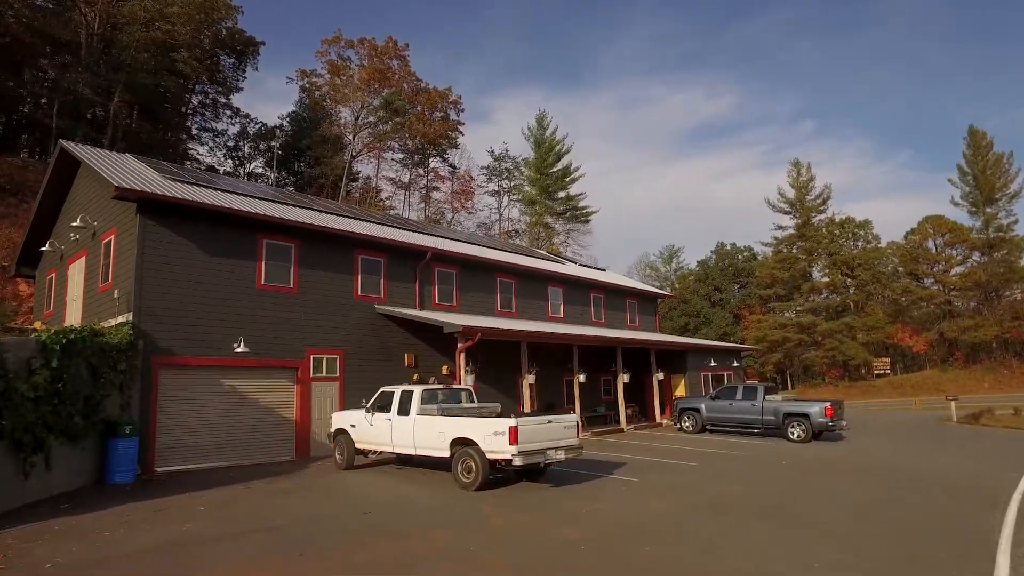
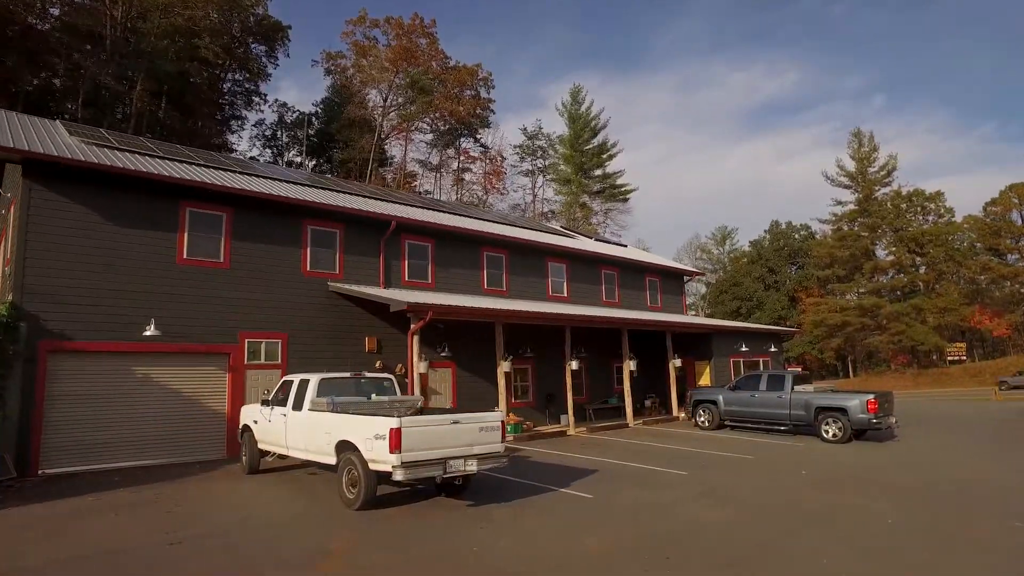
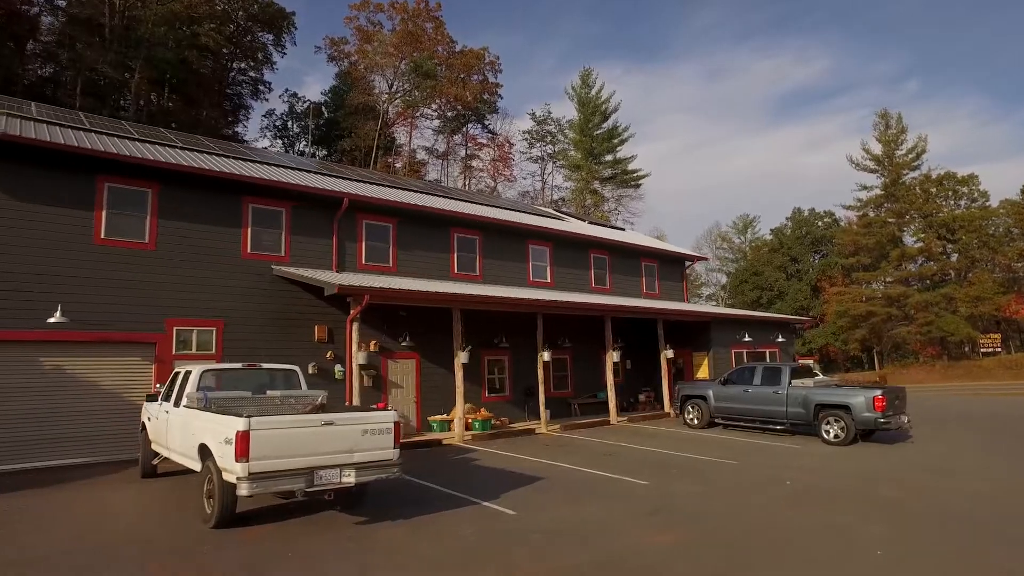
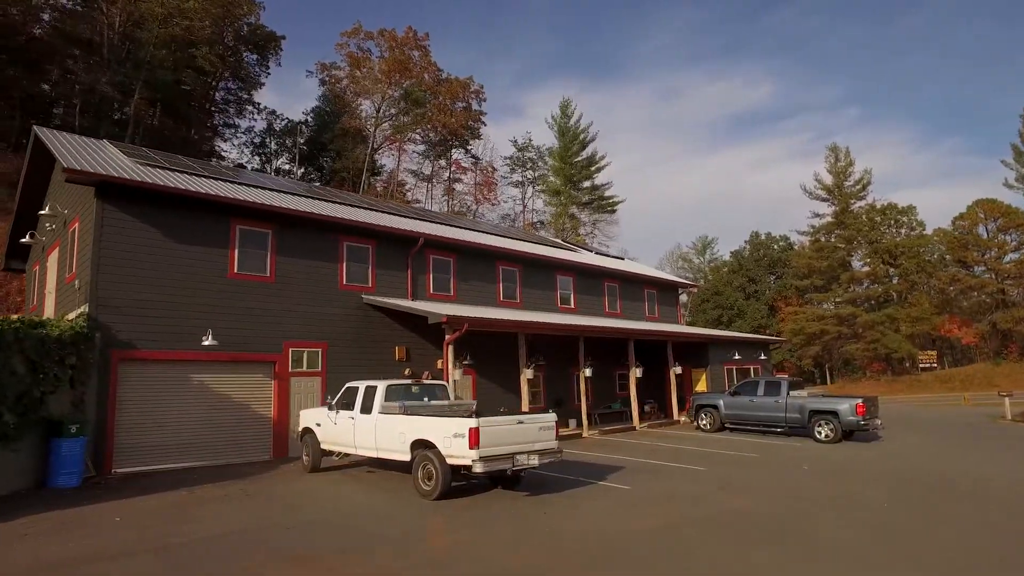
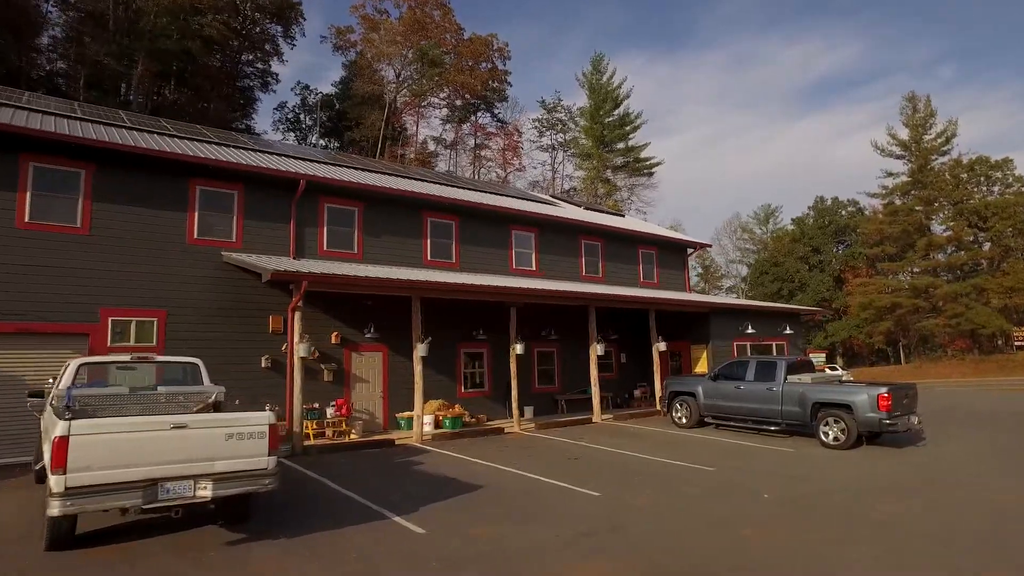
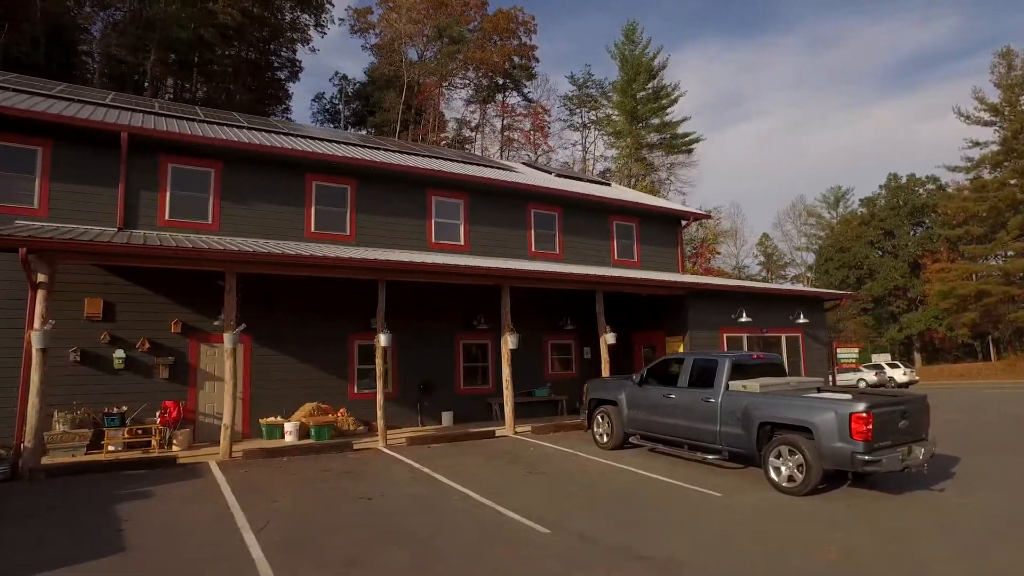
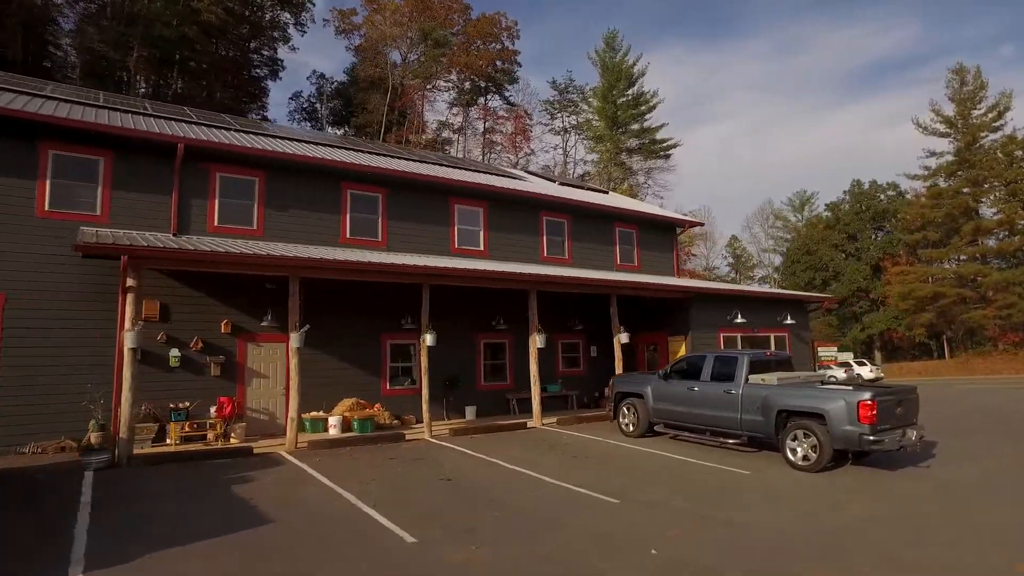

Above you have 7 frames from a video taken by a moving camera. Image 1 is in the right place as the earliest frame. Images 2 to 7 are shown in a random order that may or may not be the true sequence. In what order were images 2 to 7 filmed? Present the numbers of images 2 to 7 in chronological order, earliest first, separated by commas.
4, 2, 3, 5, 7, 6
